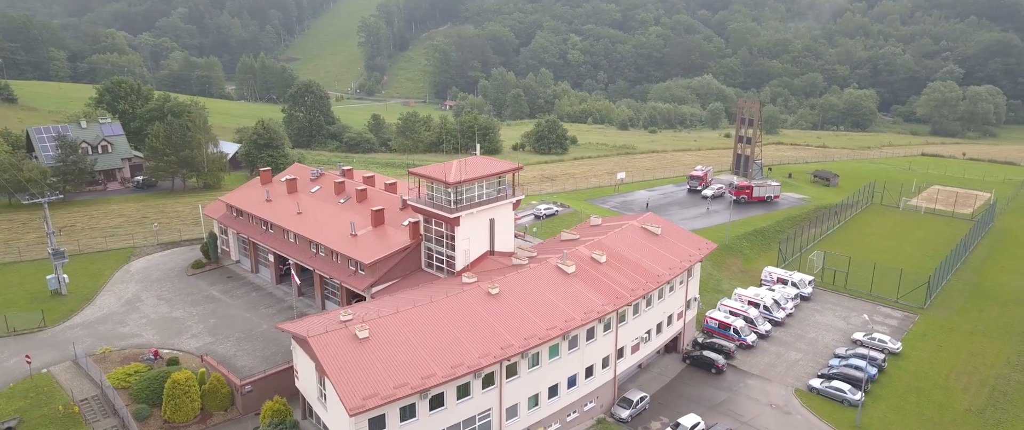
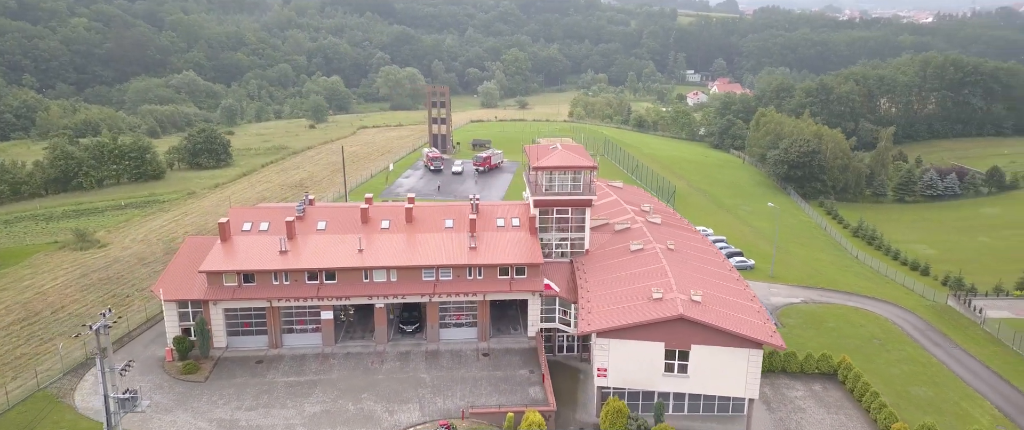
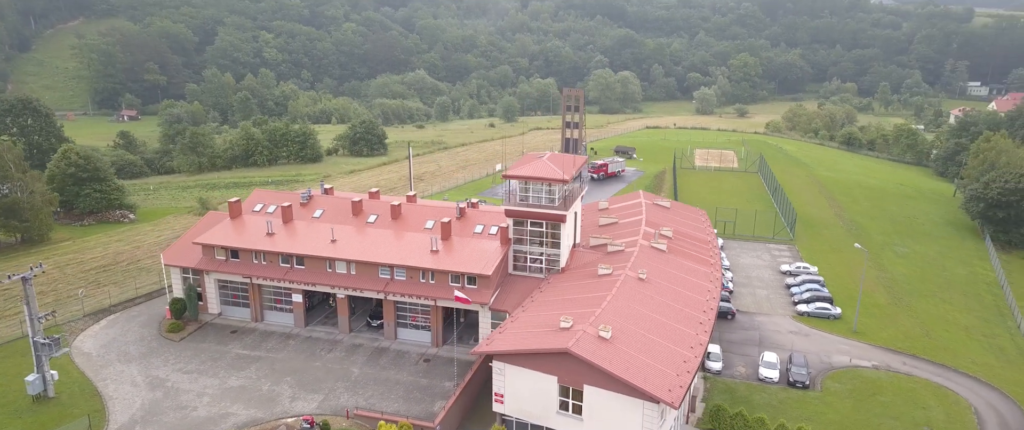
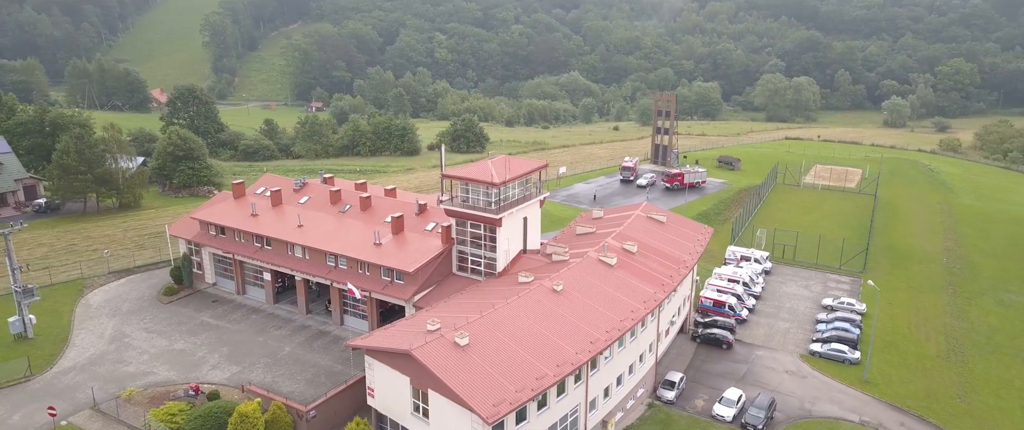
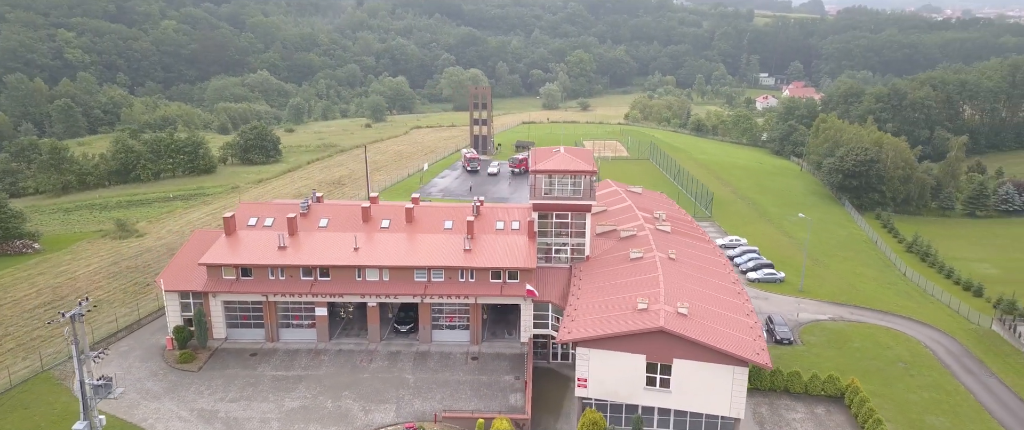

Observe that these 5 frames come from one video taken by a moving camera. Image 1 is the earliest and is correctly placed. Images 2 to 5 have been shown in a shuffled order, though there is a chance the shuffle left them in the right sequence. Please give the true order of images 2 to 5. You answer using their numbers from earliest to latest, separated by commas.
4, 3, 5, 2
